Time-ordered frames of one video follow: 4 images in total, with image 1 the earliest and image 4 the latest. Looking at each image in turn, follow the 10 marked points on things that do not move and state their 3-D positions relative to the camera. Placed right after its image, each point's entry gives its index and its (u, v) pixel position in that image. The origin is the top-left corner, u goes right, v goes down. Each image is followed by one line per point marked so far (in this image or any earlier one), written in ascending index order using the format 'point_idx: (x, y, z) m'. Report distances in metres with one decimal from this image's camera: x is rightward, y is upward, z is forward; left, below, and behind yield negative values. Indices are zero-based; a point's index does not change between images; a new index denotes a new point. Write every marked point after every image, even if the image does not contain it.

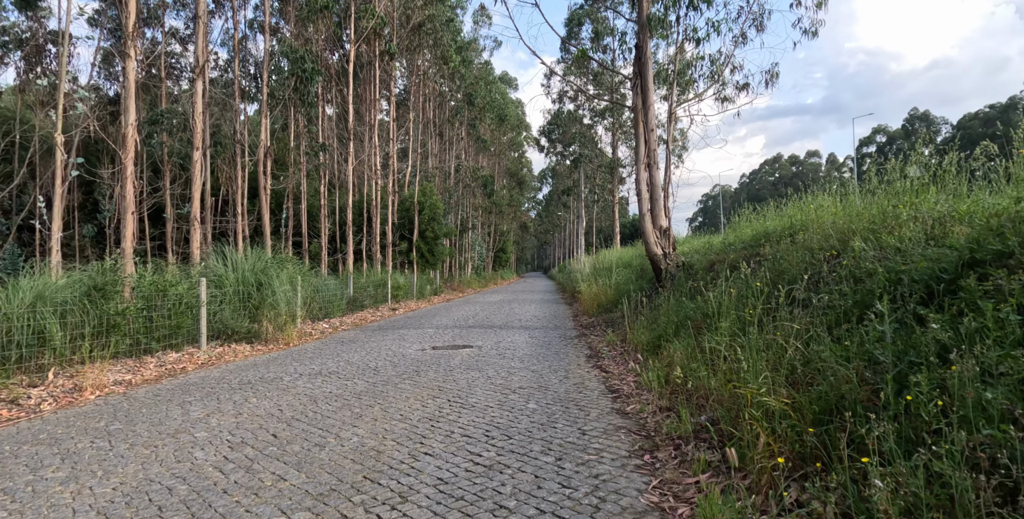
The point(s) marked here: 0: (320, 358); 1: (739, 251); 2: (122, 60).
0: (-2.8, -1.5, +8.2) m
1: (+3.4, +0.1, +8.5) m
2: (-6.8, +3.5, +9.8) m
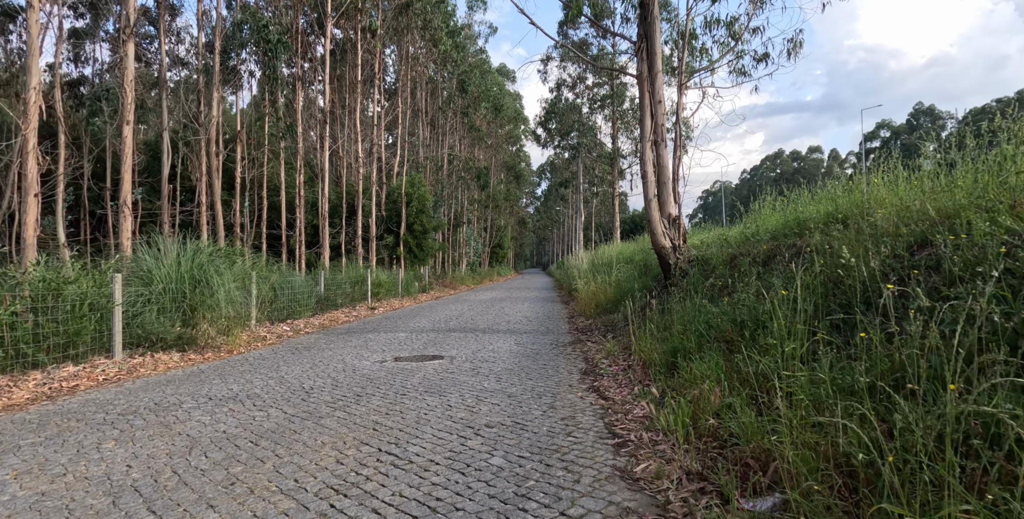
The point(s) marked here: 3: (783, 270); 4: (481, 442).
0: (-3.1, -1.4, +6.6) m
1: (+3.1, +0.2, +6.9) m
2: (-7.1, +3.6, +8.2) m
3: (+2.5, -0.1, +5.2) m
4: (-0.2, -1.2, +3.8) m
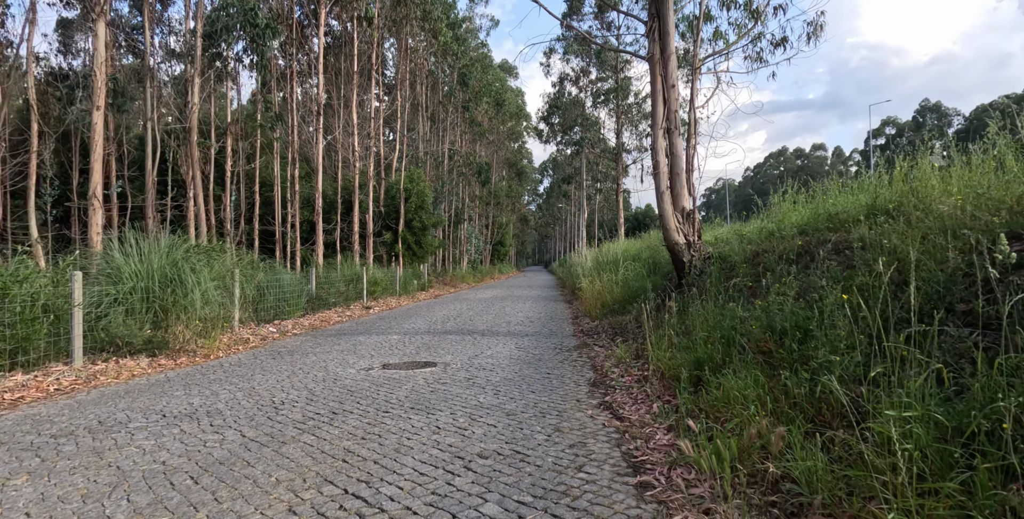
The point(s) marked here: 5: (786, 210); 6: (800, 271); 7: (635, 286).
0: (-3.1, -1.3, +5.9) m
1: (+3.1, +0.2, +6.2) m
2: (-7.1, +3.7, +7.5) m
3: (+2.5, -0.1, +4.4) m
4: (-0.2, -1.2, +3.1) m
5: (+4.0, +0.8, +8.3) m
6: (+2.6, -0.1, +5.0) m
7: (+2.2, -0.5, +10.2) m
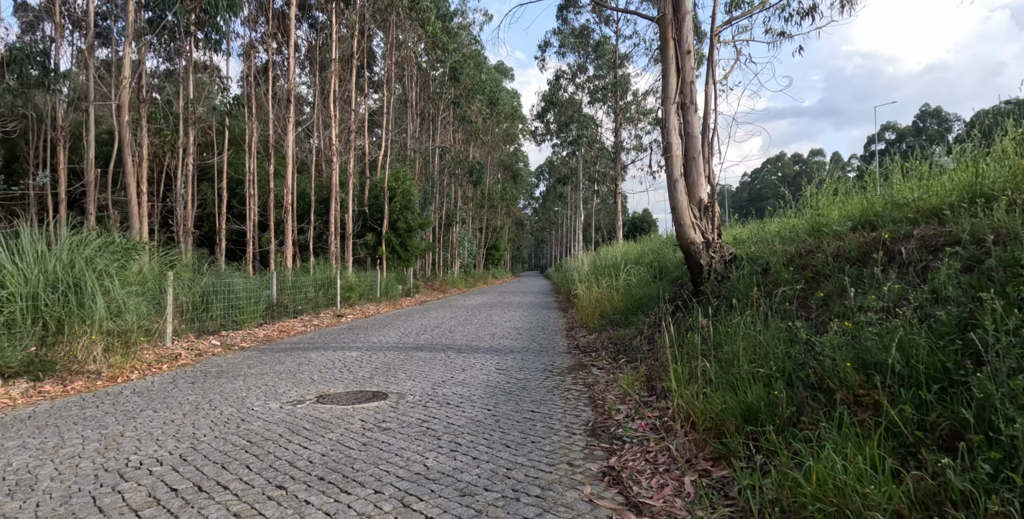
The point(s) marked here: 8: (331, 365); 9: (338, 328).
0: (-3.3, -1.3, +4.4) m
1: (+2.9, +0.2, +4.7) m
2: (-7.3, +3.7, +5.9) m
3: (+2.3, -0.1, +2.9) m
4: (-0.4, -1.2, +1.5) m
5: (+3.8, +0.7, +6.8) m
6: (+2.3, -0.1, +3.5) m
7: (+2.0, -0.5, +8.7) m
8: (-2.3, -1.3, +7.2) m
9: (-3.7, -1.5, +12.0) m
